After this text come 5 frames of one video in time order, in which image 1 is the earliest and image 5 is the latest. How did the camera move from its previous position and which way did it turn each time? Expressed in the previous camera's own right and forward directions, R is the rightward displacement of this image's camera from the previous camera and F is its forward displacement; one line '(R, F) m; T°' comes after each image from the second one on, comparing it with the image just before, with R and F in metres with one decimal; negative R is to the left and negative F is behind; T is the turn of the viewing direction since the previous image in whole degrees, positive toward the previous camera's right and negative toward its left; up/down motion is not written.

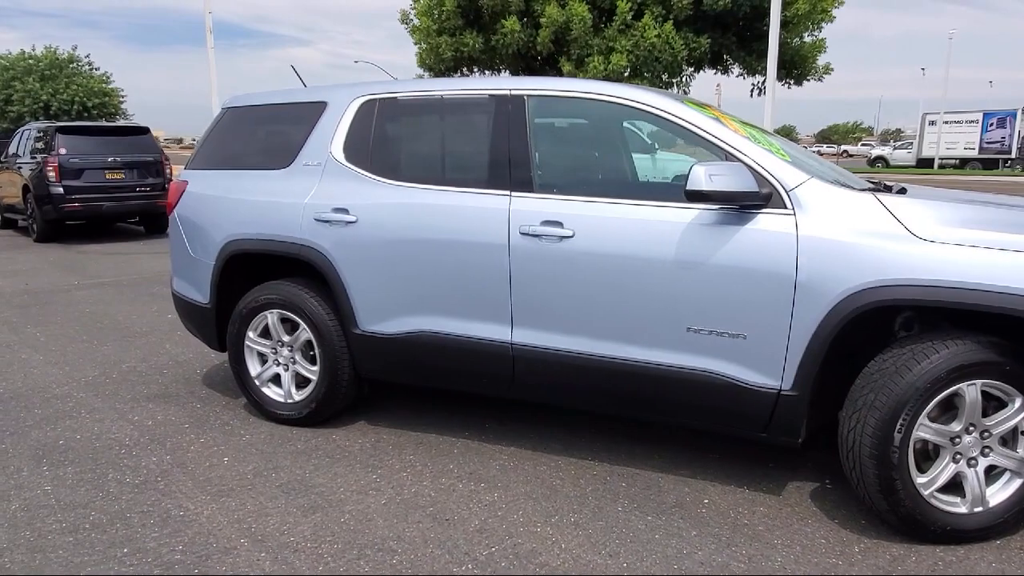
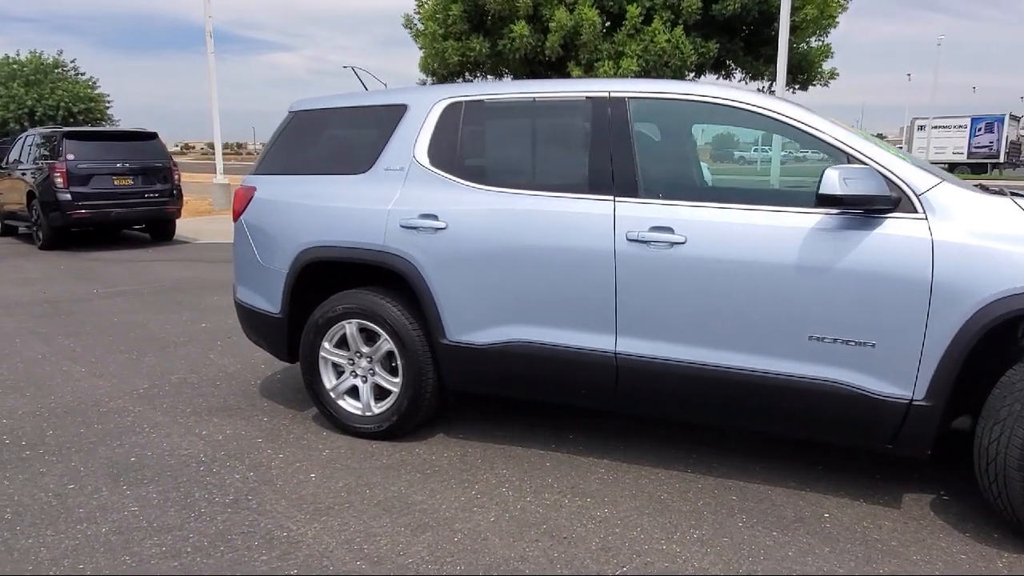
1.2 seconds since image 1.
(-0.6, +0.1) m; +1°
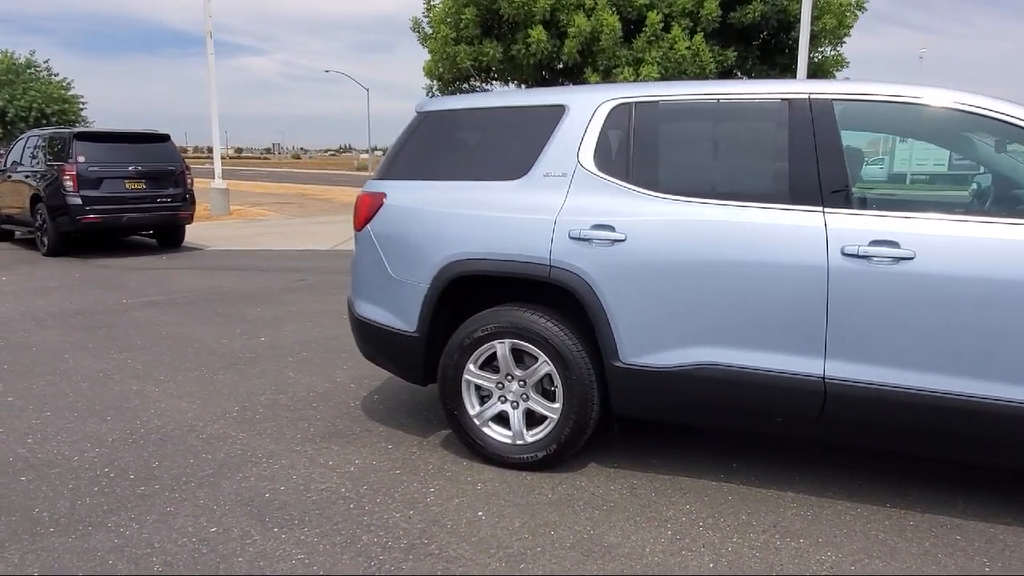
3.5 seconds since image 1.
(-1.1, +0.4) m; +2°
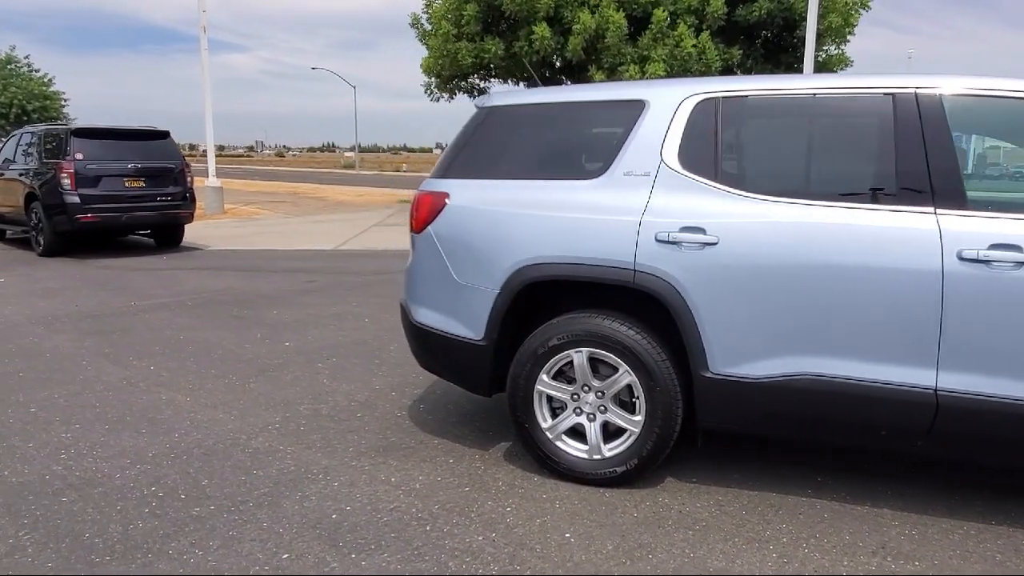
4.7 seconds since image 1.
(-0.5, +0.2) m; +1°
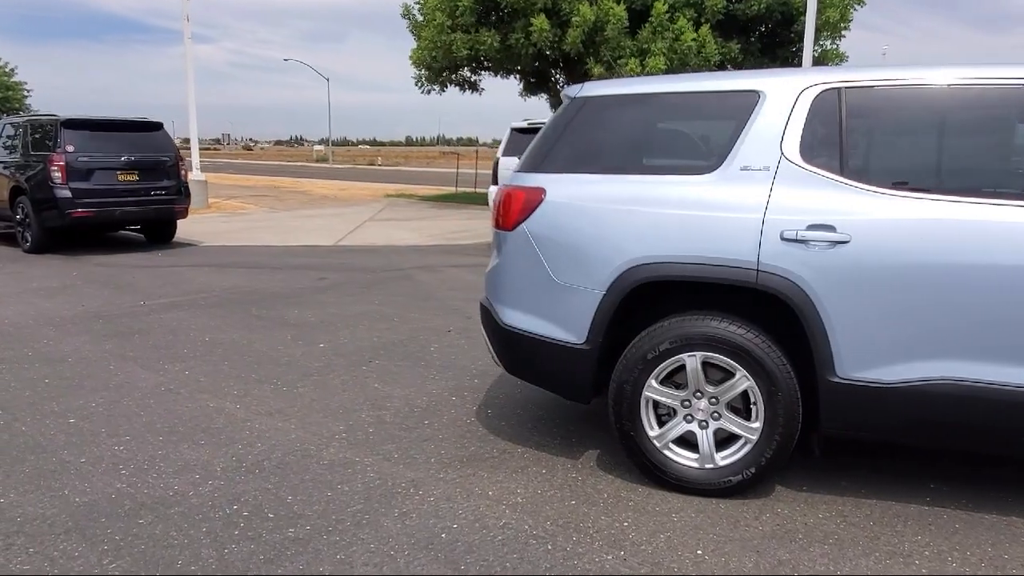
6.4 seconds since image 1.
(-0.7, +0.2) m; +2°
